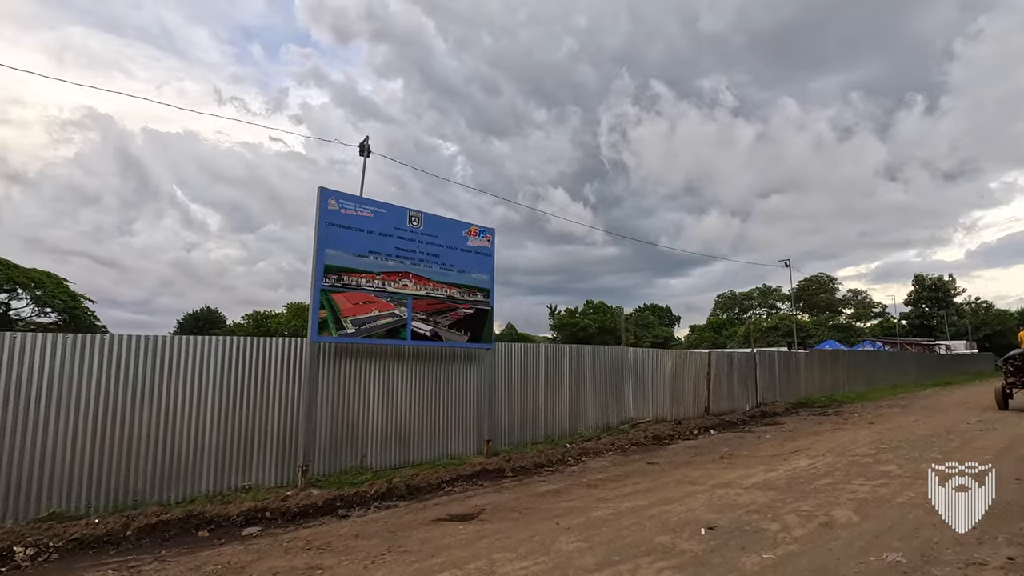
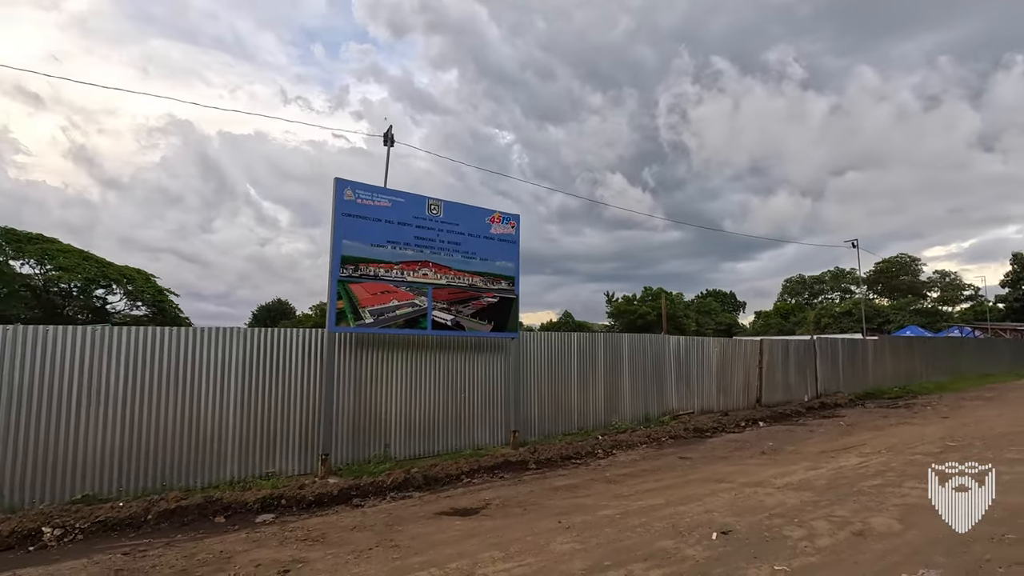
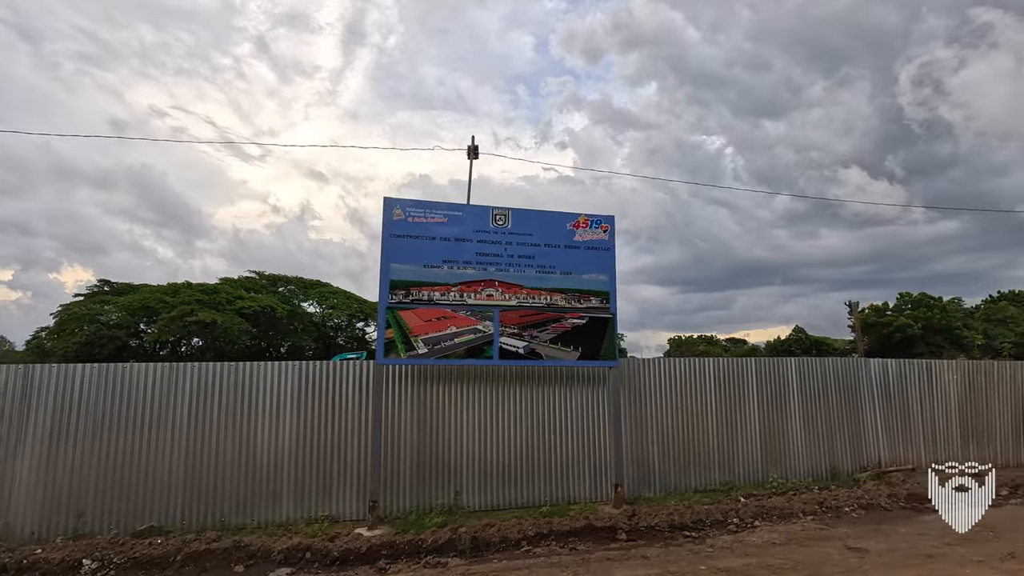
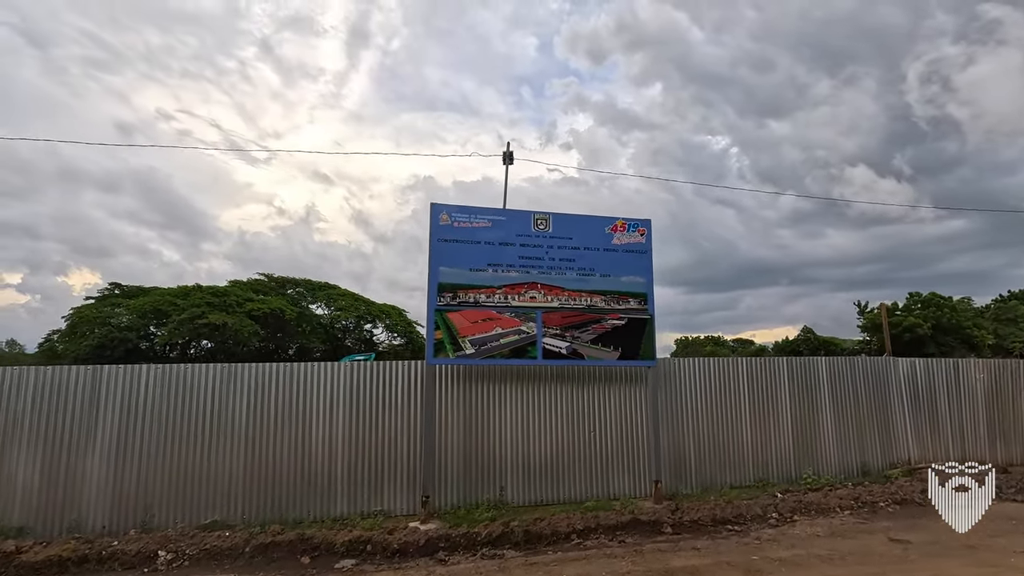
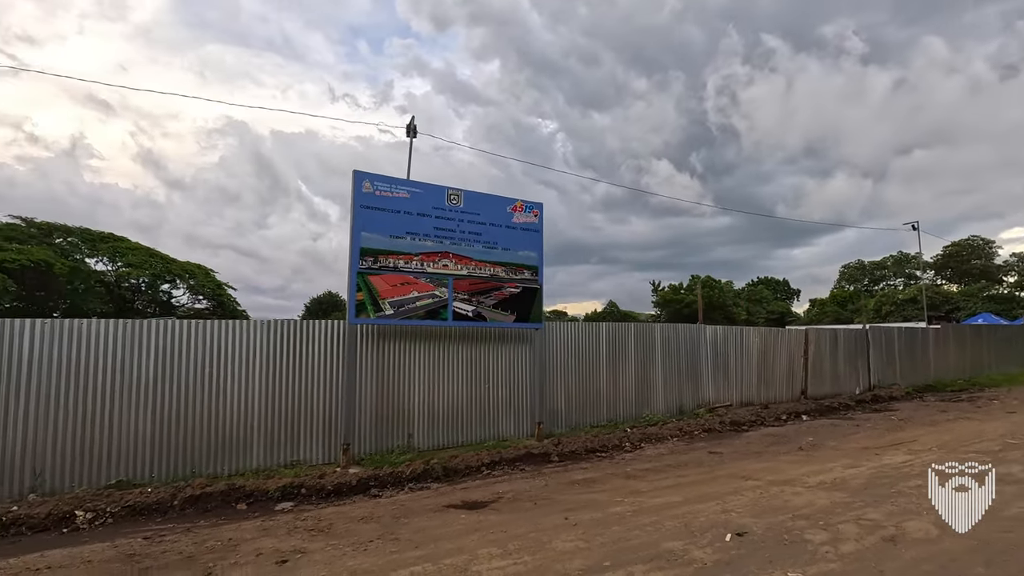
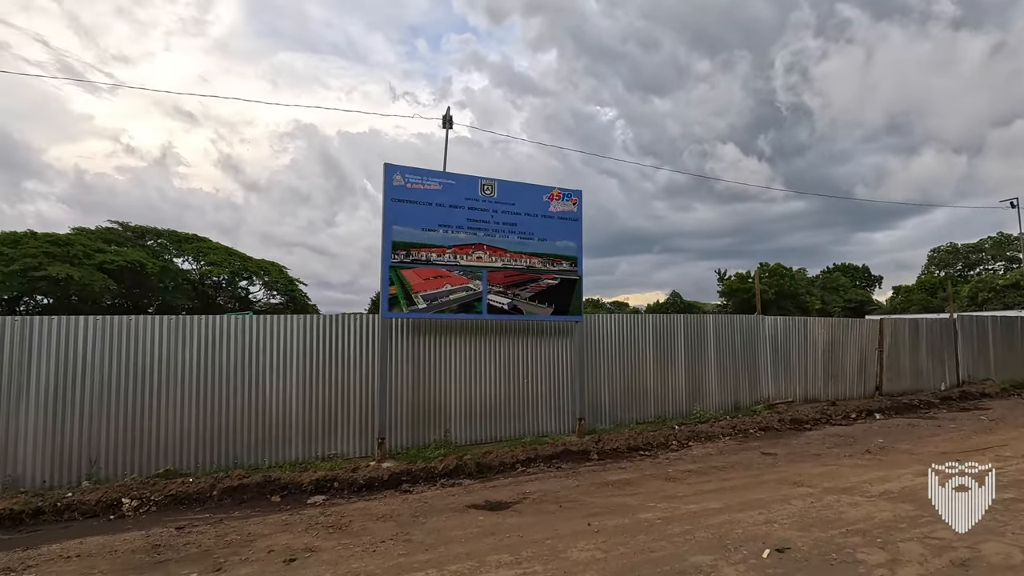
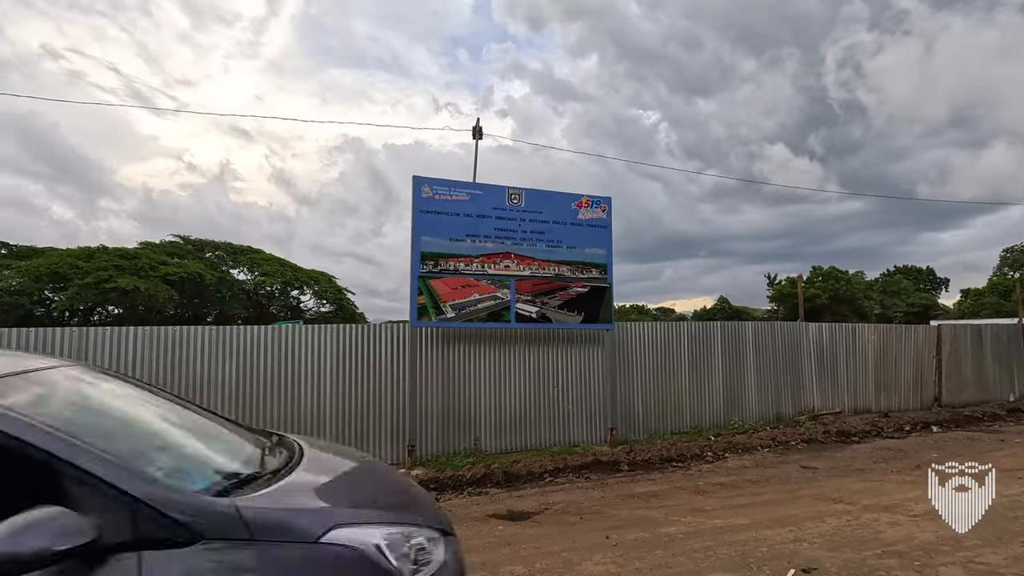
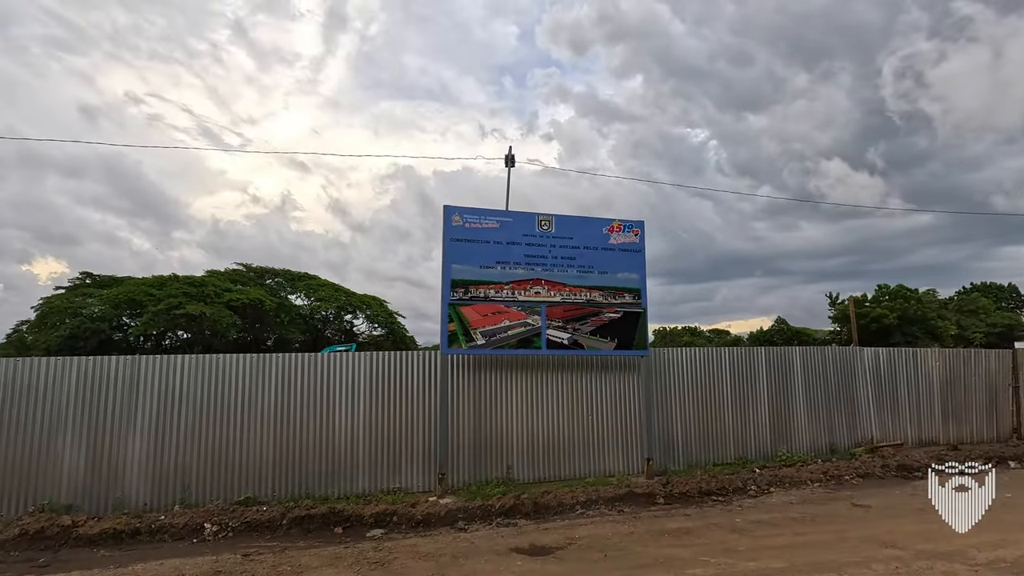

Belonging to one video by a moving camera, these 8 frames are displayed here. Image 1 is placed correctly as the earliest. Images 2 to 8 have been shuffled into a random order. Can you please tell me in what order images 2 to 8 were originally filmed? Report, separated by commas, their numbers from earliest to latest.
2, 5, 6, 7, 8, 4, 3
